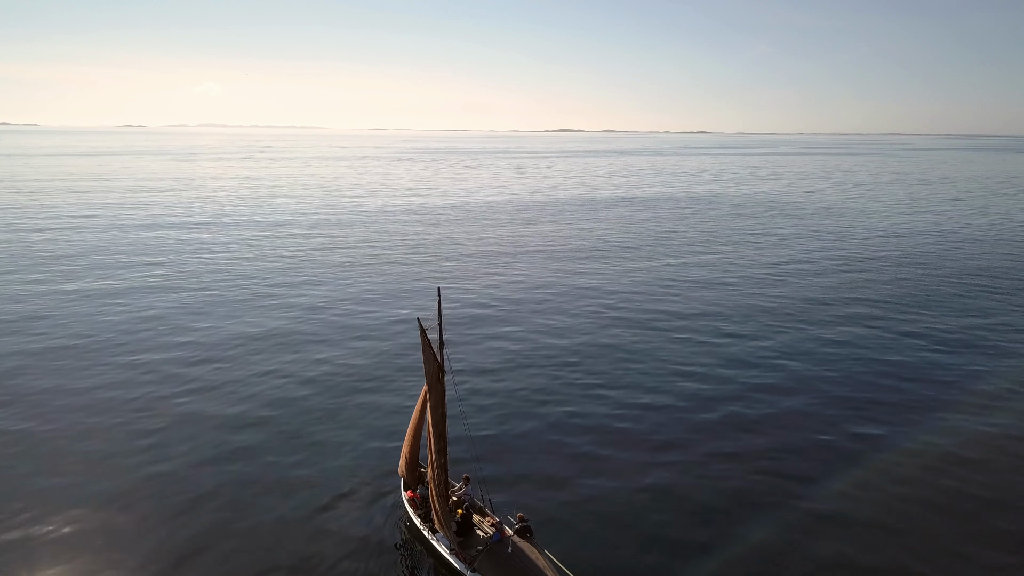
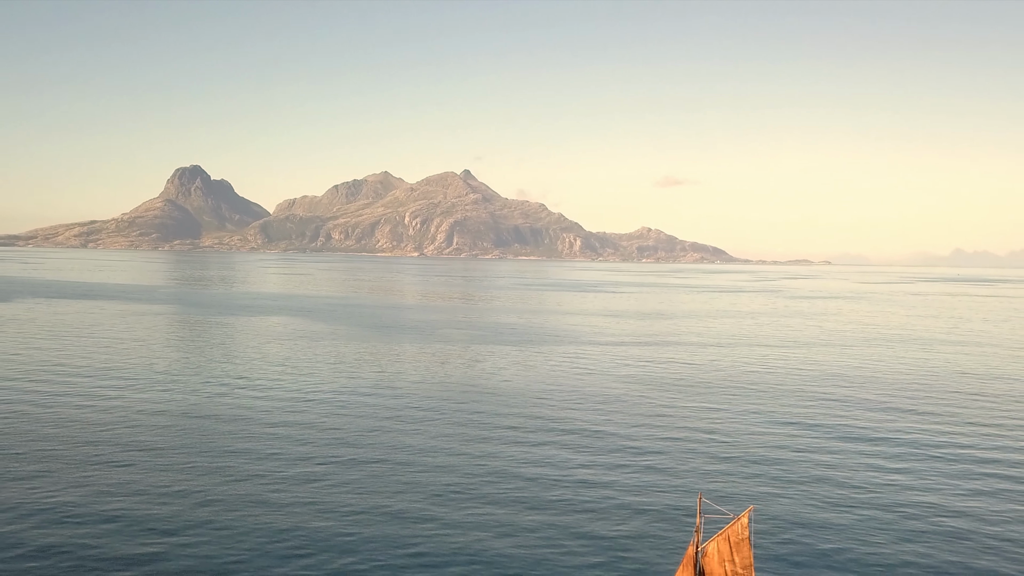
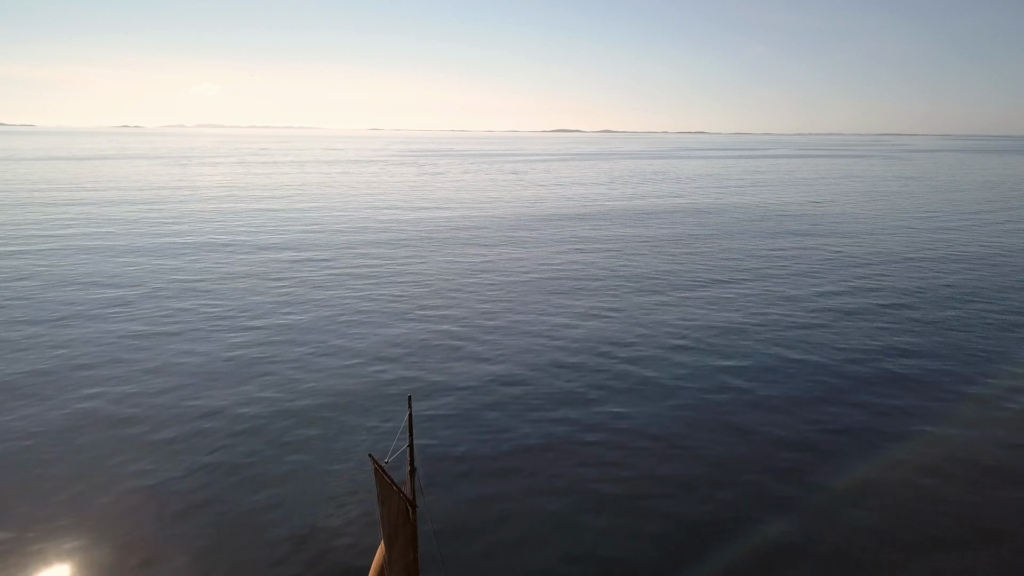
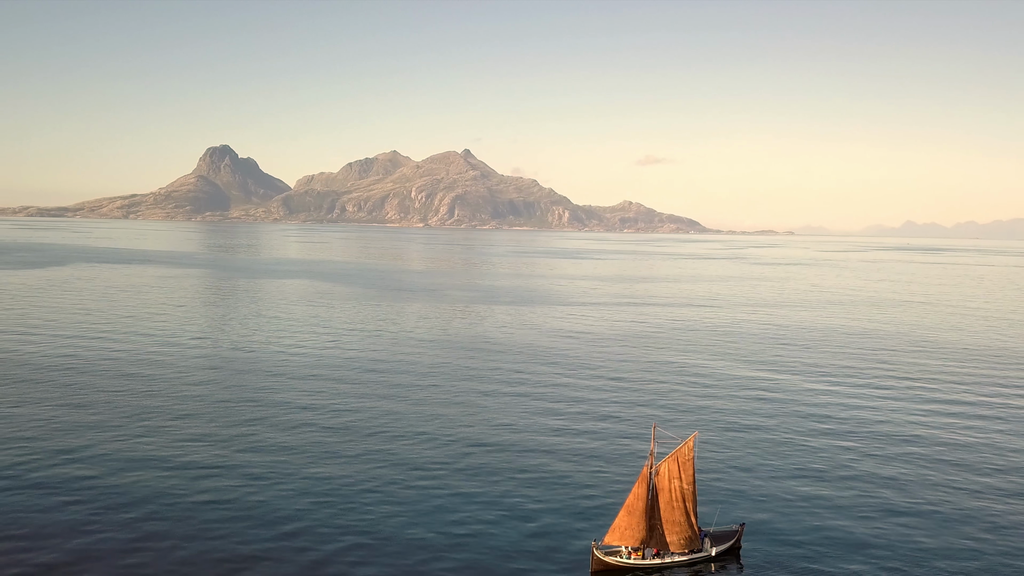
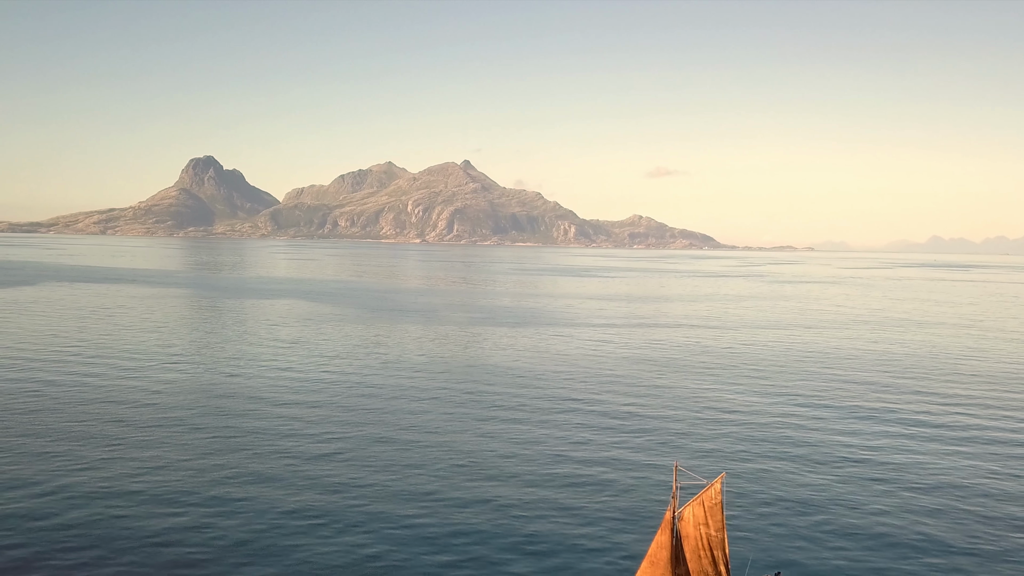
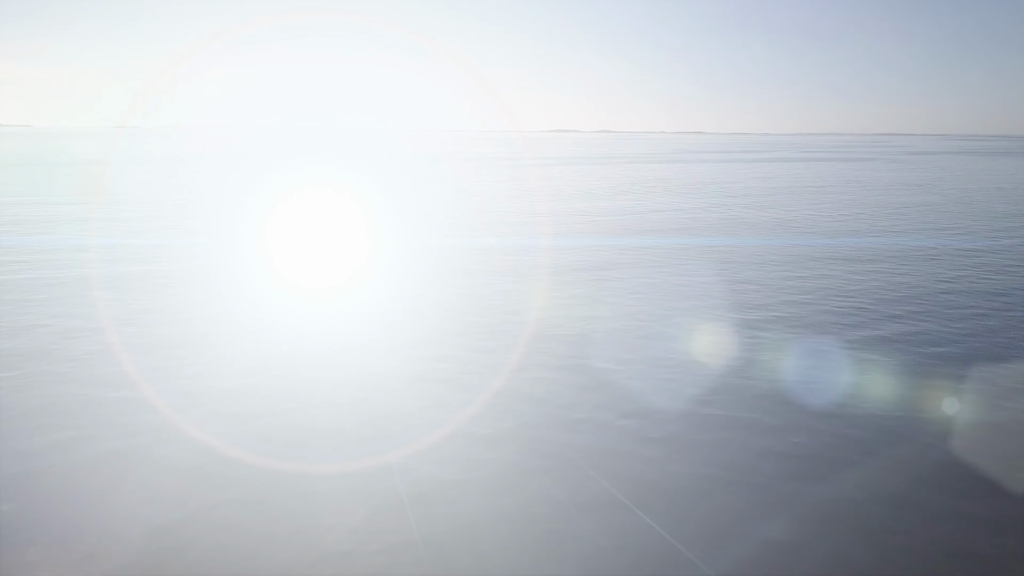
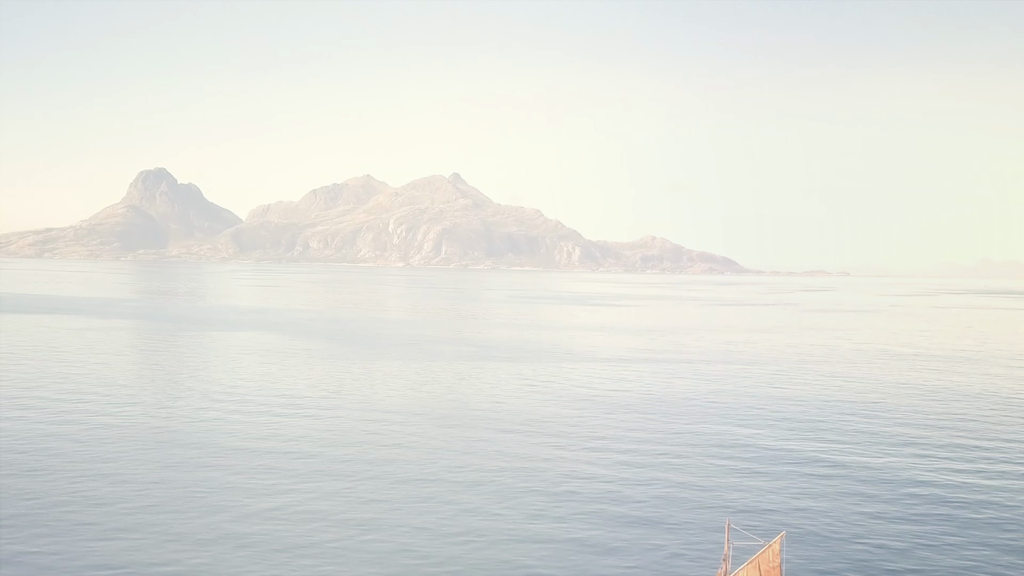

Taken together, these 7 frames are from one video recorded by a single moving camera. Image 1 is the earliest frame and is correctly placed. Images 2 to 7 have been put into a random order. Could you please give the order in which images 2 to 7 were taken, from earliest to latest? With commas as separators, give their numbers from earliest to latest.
3, 6, 7, 2, 5, 4
